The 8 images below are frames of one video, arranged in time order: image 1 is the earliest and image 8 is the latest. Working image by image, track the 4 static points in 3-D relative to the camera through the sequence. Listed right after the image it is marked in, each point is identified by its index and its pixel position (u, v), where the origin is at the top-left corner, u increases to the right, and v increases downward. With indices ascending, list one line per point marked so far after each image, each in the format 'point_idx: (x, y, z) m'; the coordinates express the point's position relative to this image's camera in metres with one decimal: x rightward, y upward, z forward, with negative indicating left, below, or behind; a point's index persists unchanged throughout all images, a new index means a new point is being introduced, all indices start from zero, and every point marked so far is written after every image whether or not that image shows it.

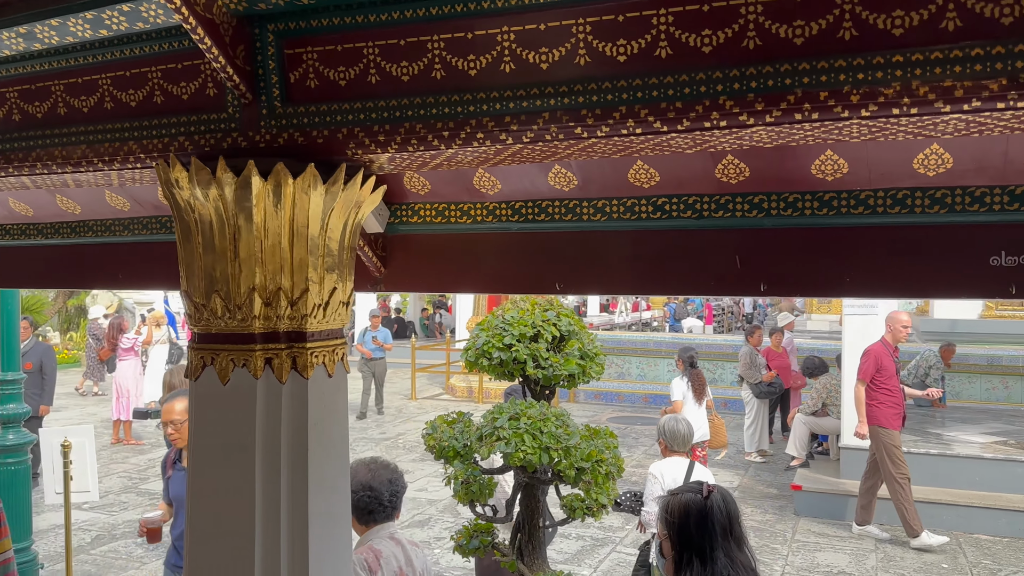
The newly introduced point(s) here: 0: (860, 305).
0: (+2.9, -0.1, +6.7) m
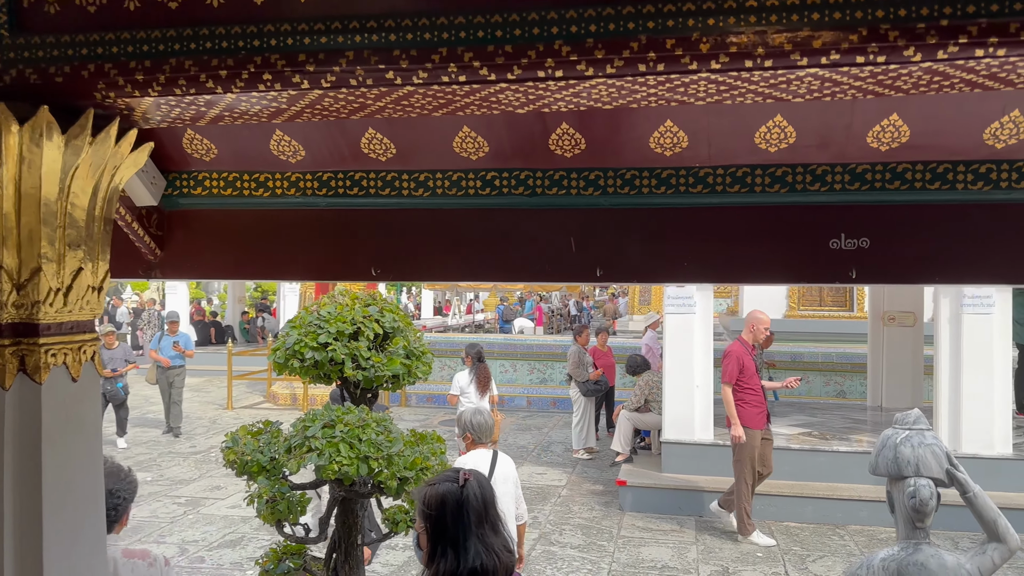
0: (+1.5, -0.1, +6.9) m
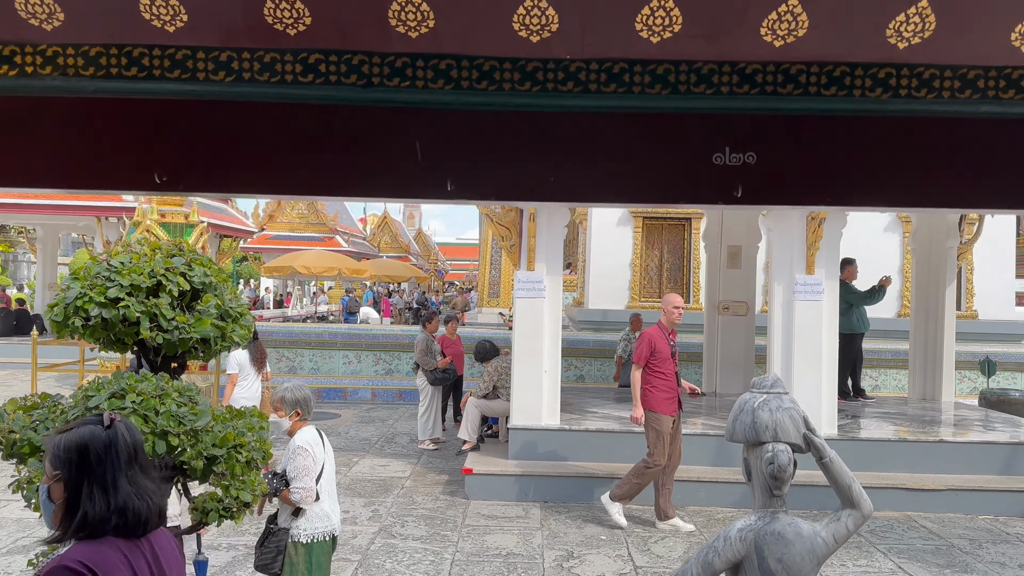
0: (+0.1, 0.0, +6.8) m
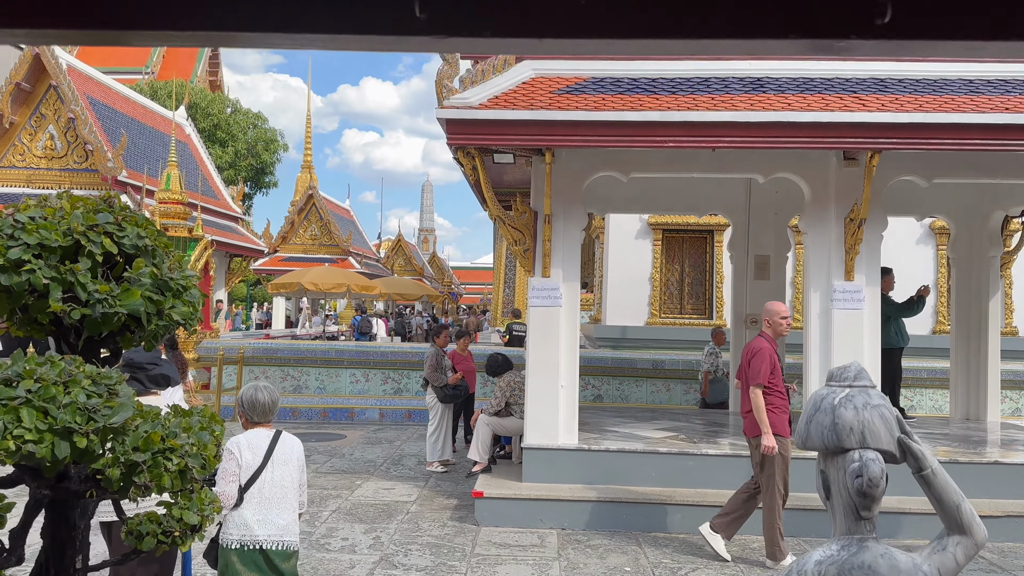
0: (+0.3, -0.1, +6.3) m
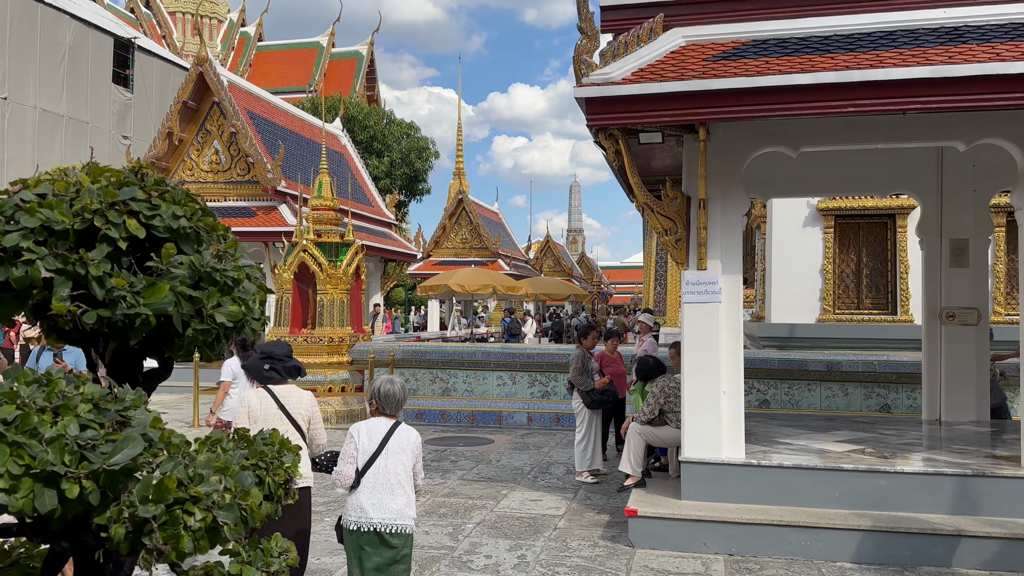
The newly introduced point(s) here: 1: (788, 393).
0: (+1.4, 0.0, +5.6) m
1: (+3.2, -1.2, +9.2) m
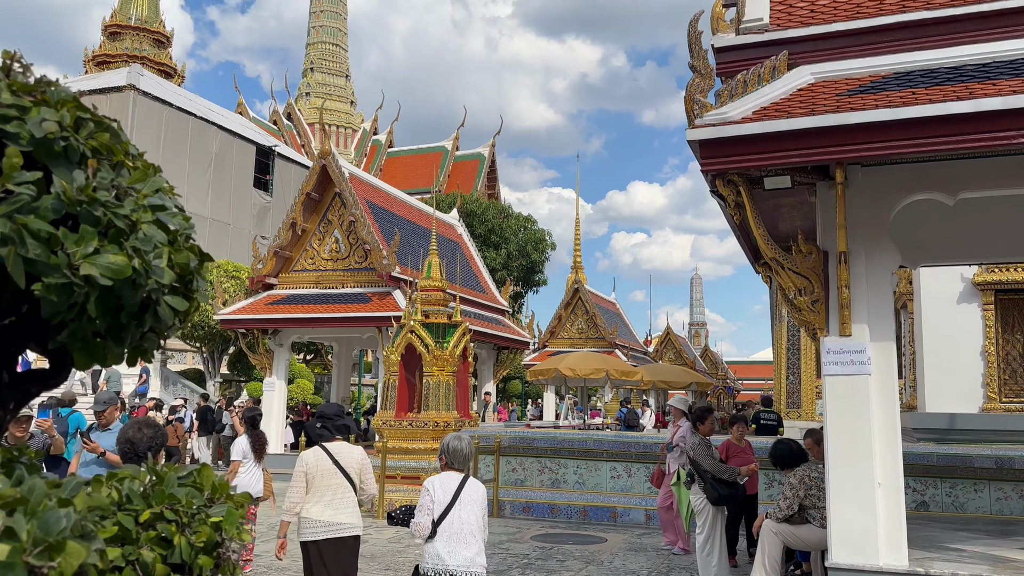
0: (+2.0, -0.4, +4.8) m
1: (+4.4, -2.1, +7.8) m
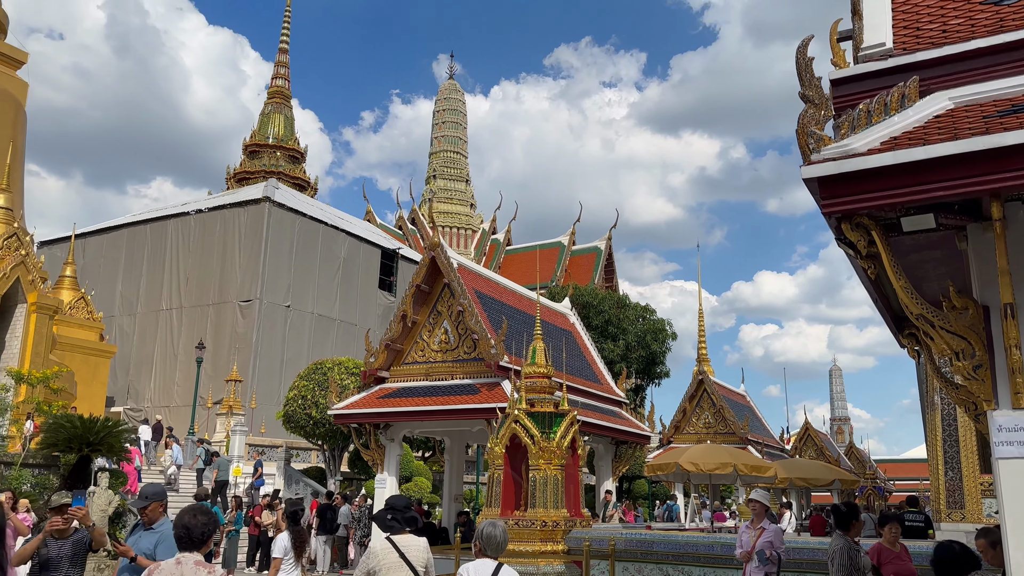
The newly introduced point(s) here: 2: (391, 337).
0: (+2.5, -0.7, +3.8) m
1: (+5.3, -2.6, +6.2) m
2: (-2.3, -0.9, +14.8) m
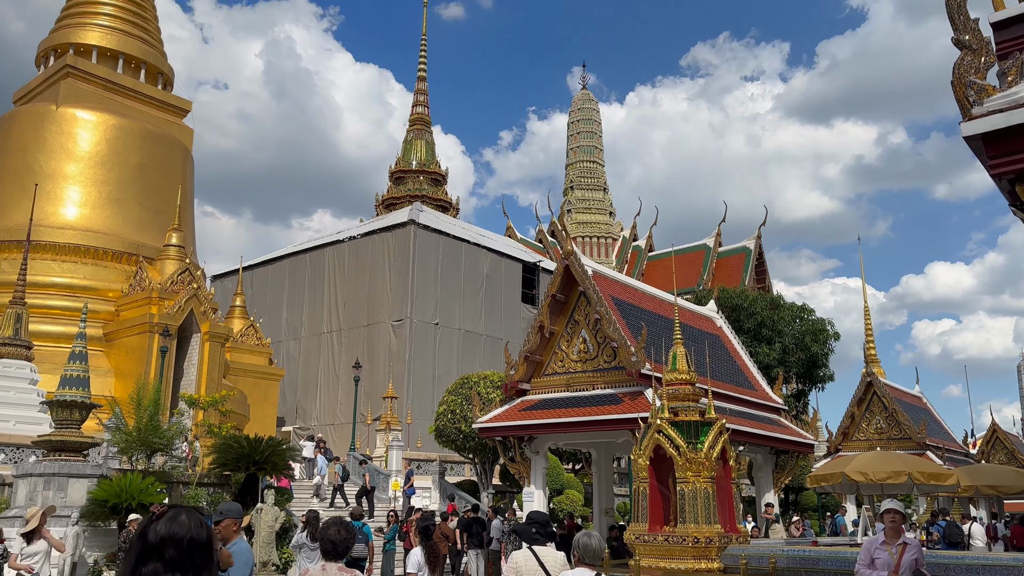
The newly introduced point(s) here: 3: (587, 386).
0: (+2.9, -0.6, +3.0) m
1: (+6.3, -2.3, +4.8) m
2: (+0.4, -1.1, +14.7) m
3: (+1.4, -1.8, +14.1) m
